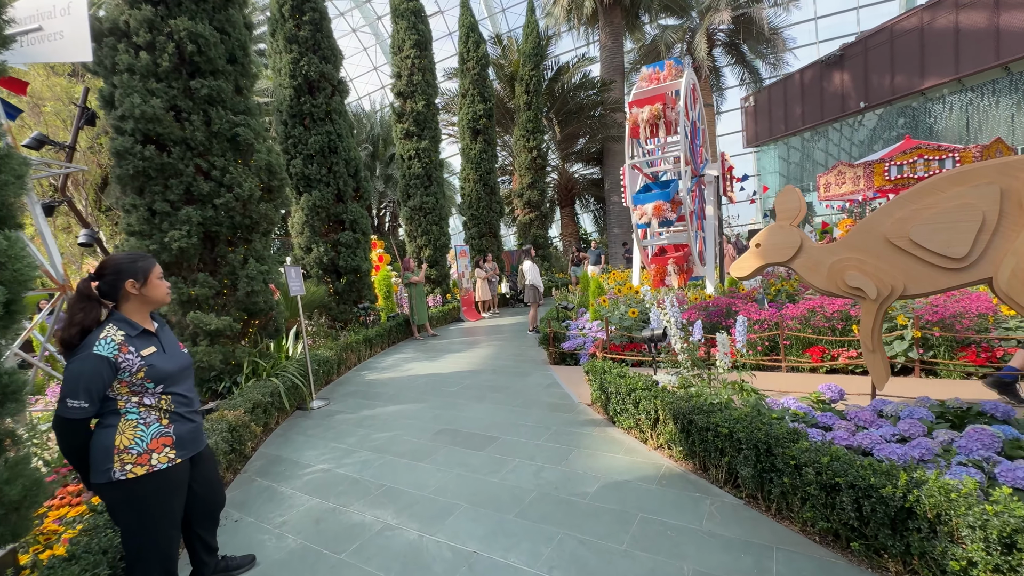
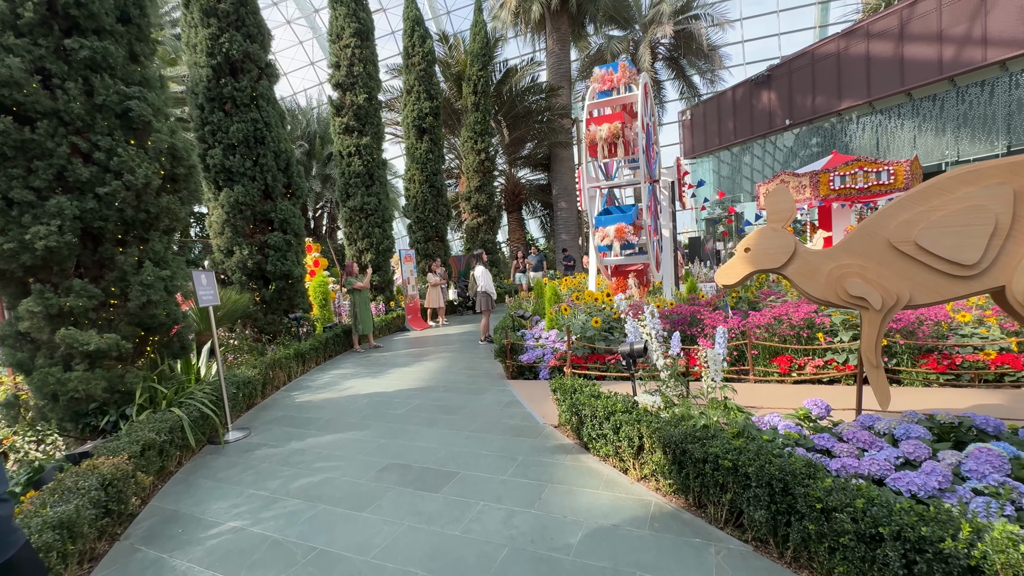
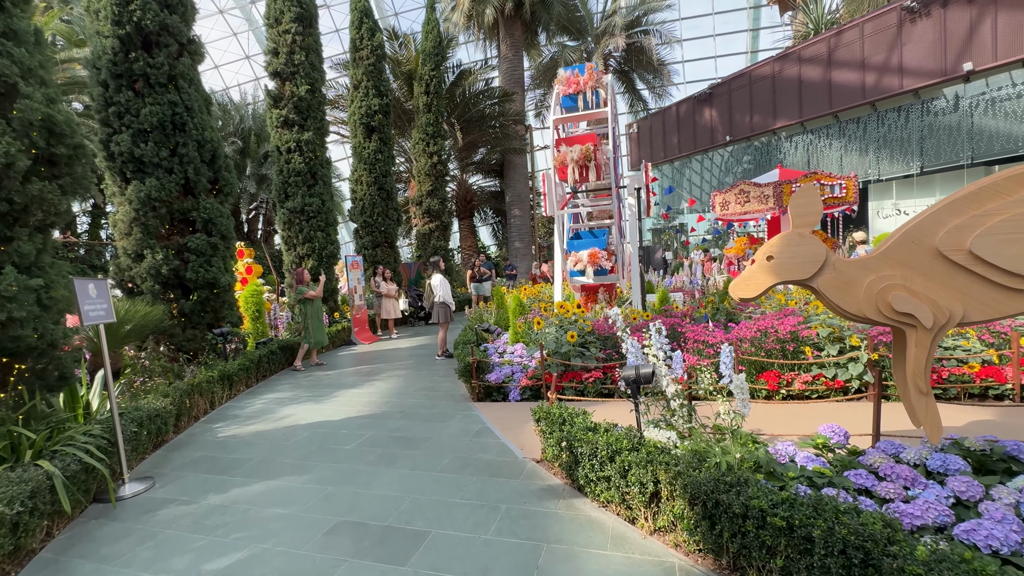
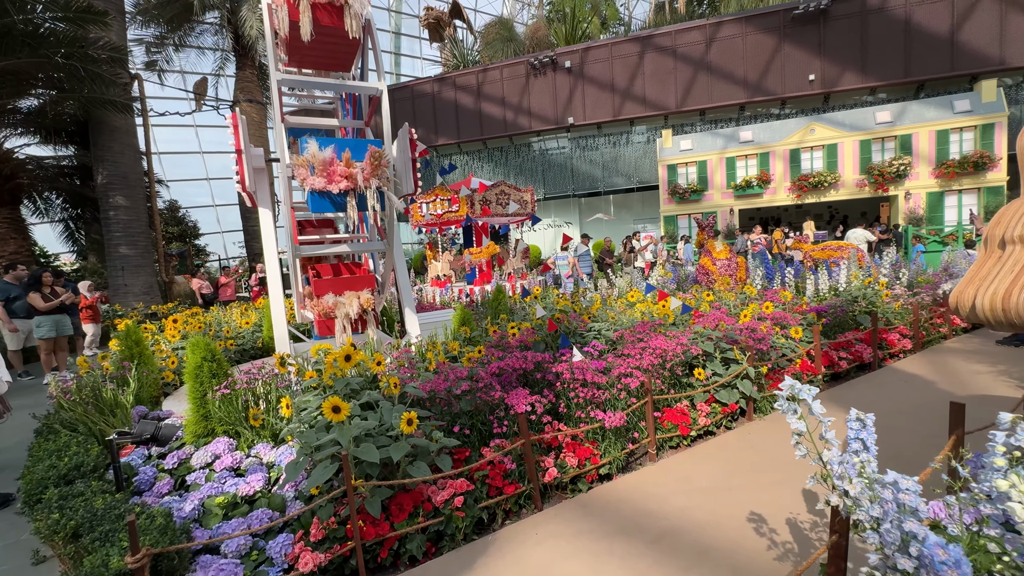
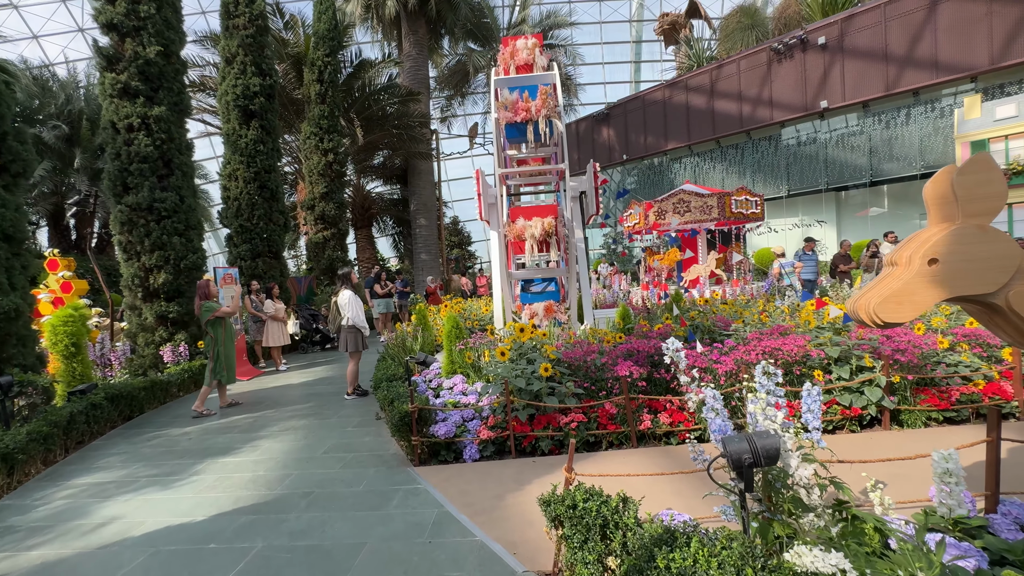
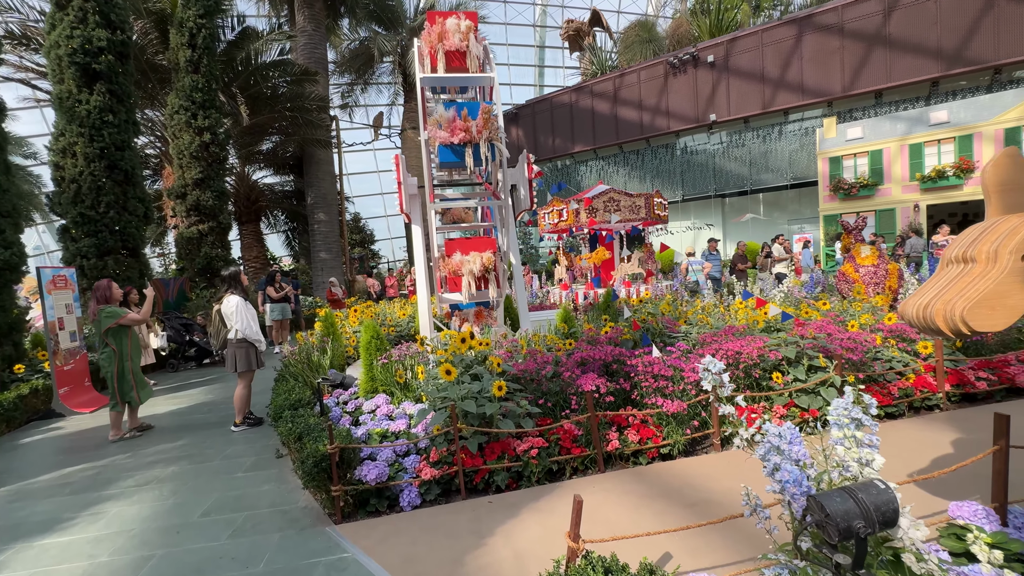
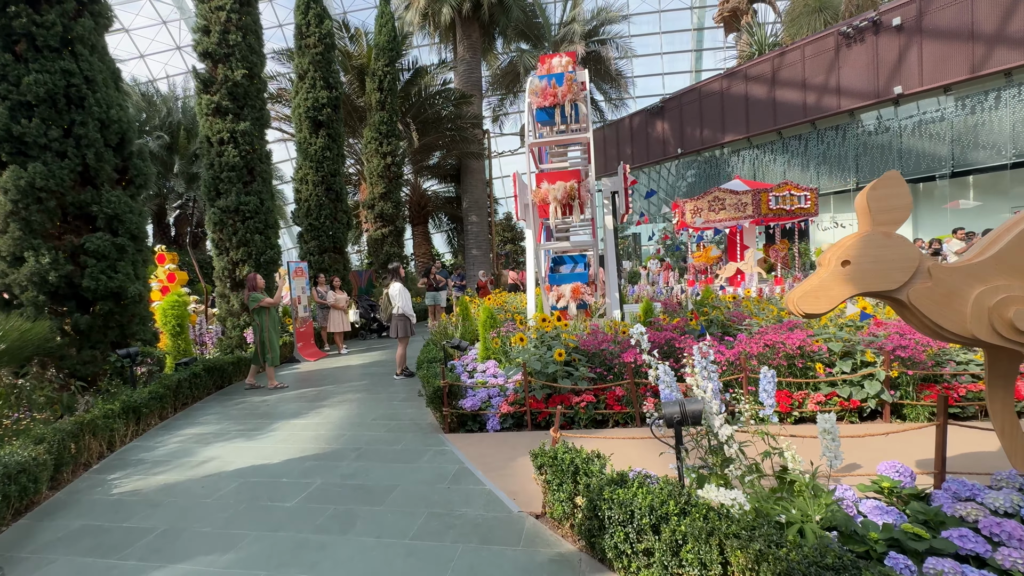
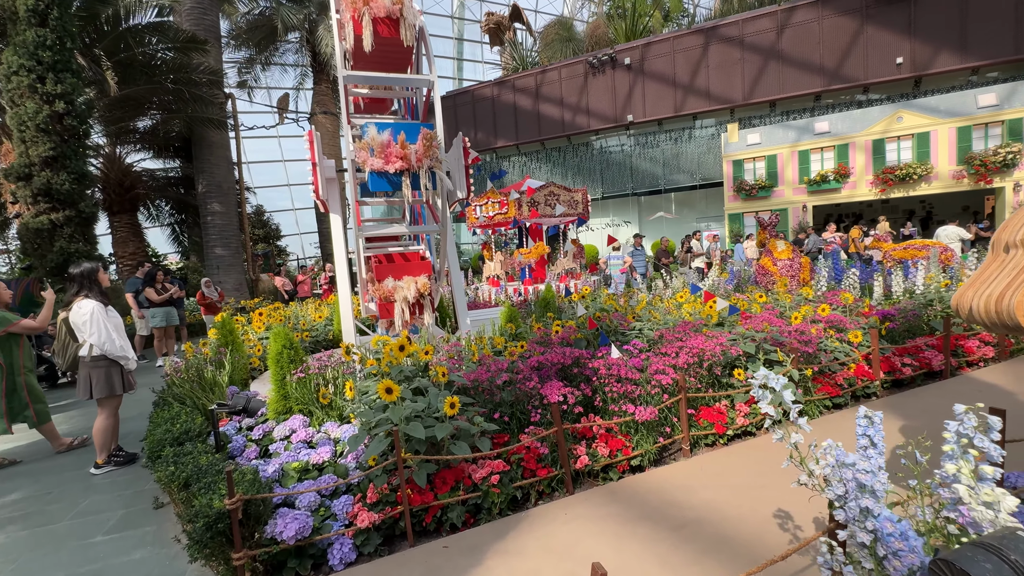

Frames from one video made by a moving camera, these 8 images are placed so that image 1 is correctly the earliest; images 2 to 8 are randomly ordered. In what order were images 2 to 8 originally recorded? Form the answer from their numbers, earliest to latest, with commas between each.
2, 3, 7, 5, 6, 8, 4
